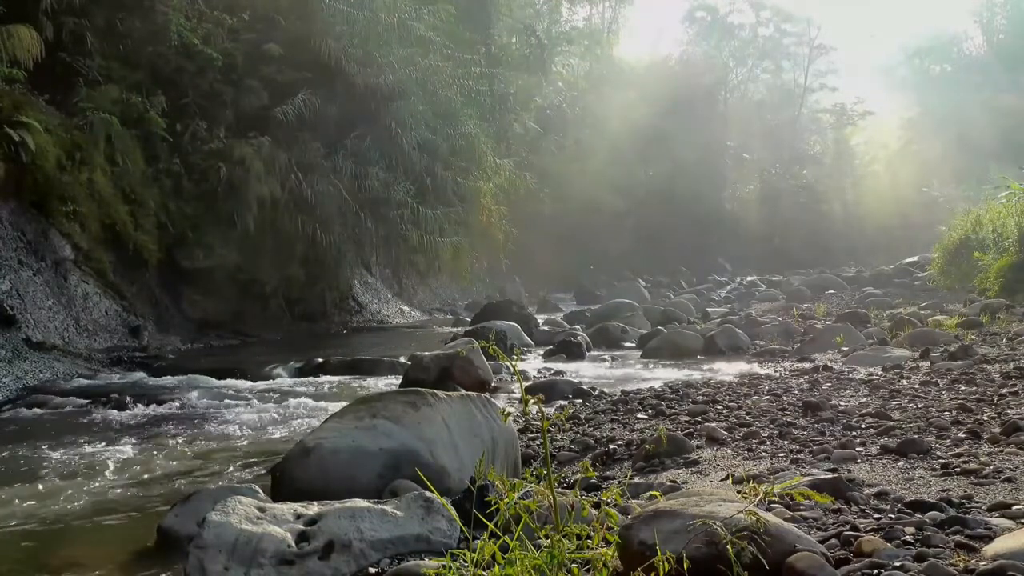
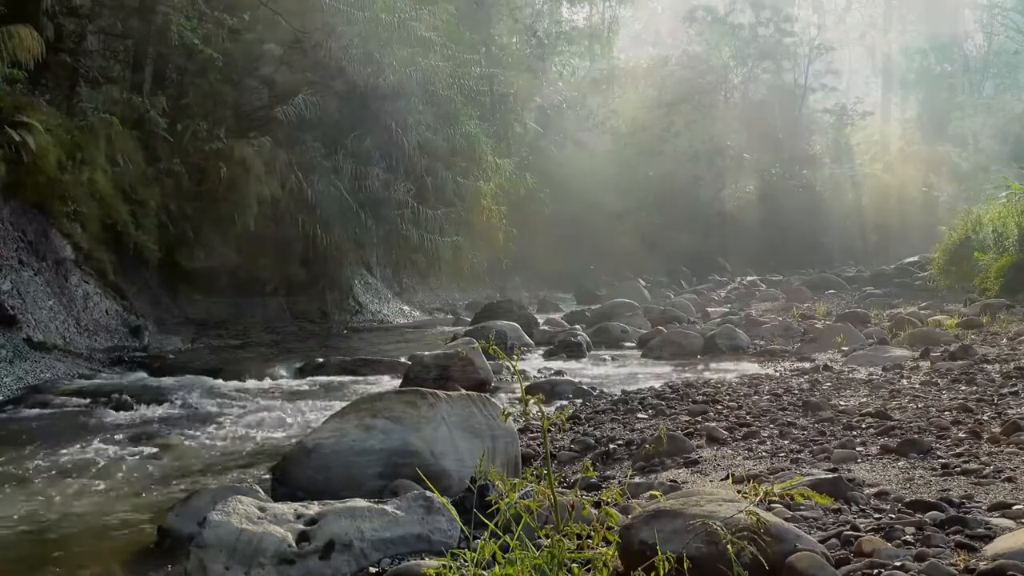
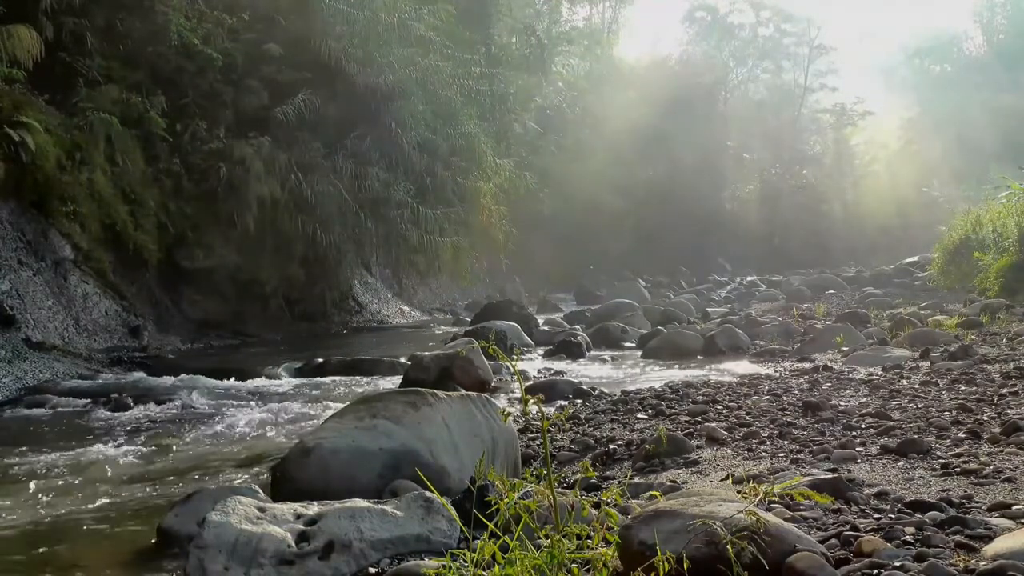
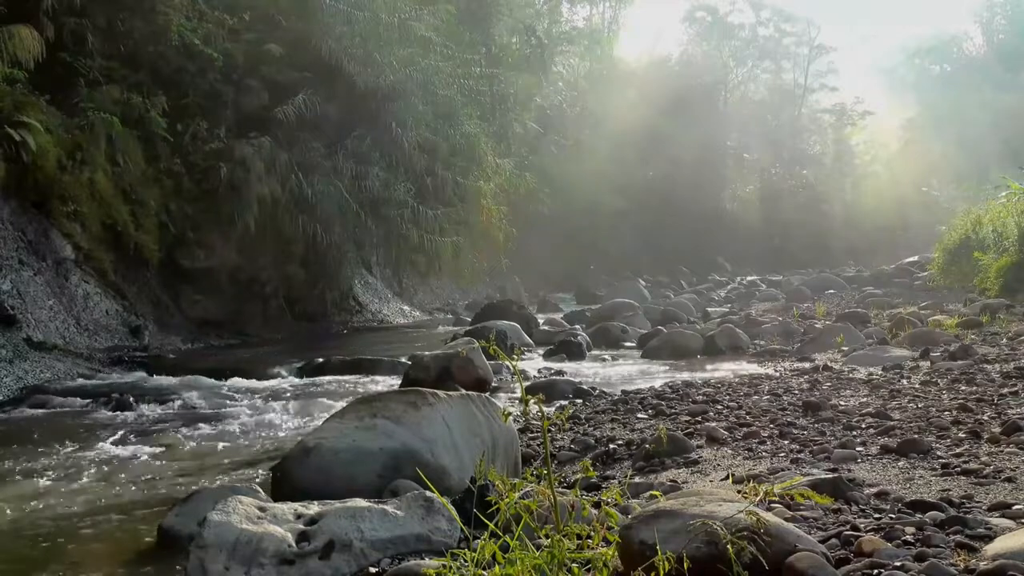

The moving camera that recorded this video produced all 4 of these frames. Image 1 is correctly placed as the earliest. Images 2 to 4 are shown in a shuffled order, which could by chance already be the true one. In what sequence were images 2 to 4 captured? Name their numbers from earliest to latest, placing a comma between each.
3, 4, 2
